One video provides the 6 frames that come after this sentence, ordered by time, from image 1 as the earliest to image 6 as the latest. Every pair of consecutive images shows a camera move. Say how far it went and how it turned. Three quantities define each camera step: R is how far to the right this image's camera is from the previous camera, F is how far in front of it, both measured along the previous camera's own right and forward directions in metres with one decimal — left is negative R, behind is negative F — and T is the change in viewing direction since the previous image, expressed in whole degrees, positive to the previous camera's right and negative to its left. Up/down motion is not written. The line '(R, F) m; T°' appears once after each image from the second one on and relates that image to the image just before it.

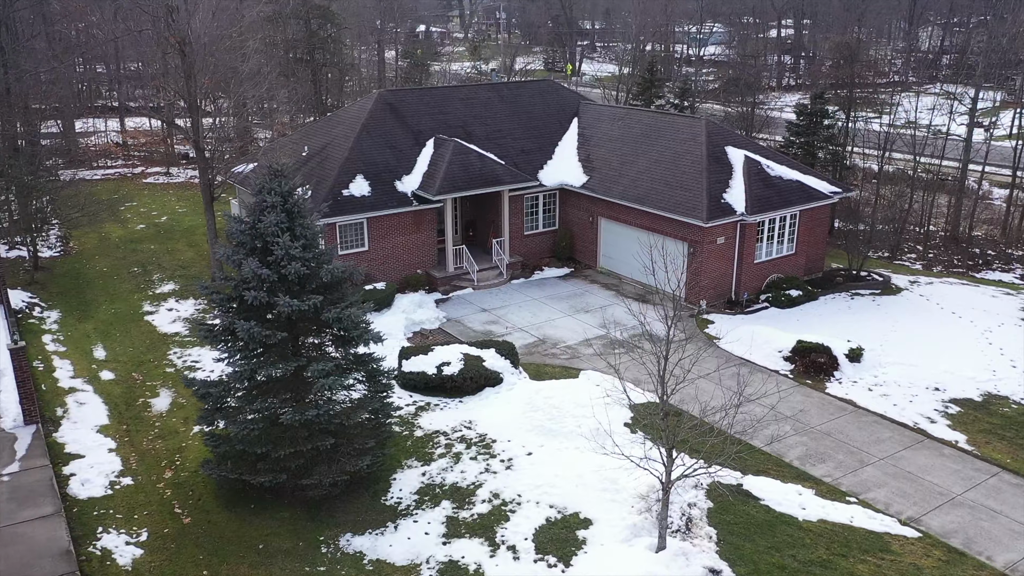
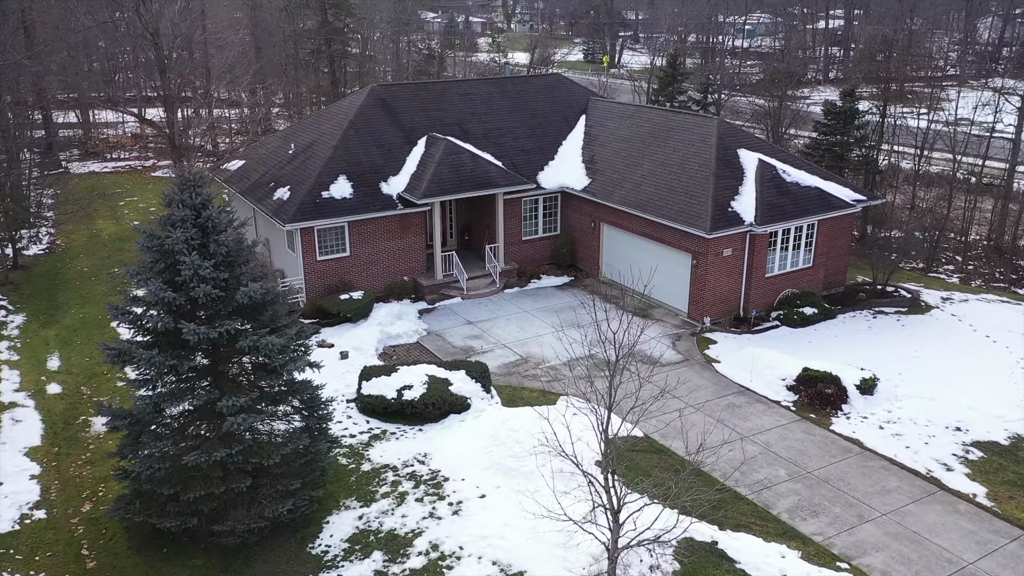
(+1.4, +1.5) m; -3°
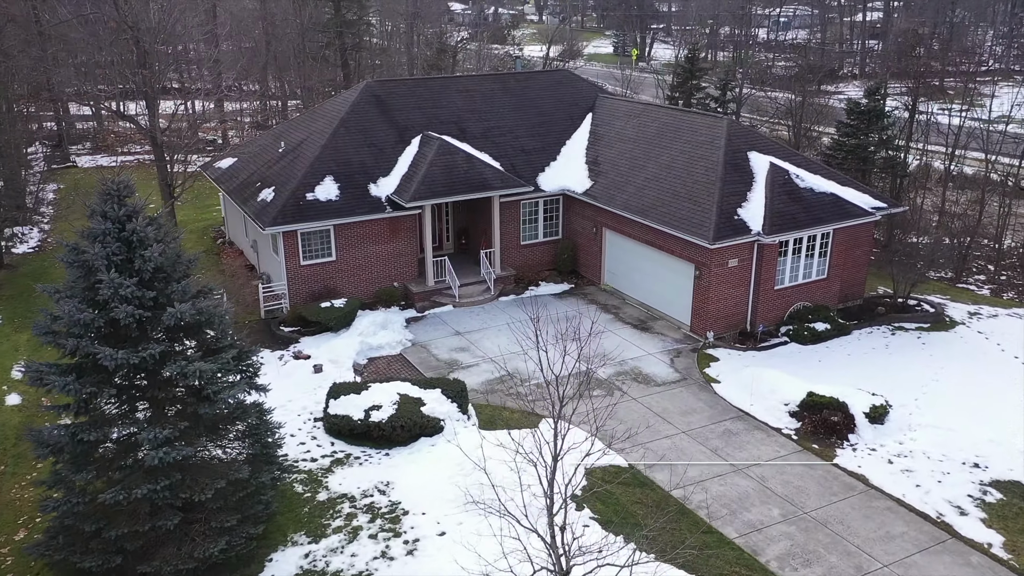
(+0.9, +1.1) m; -2°
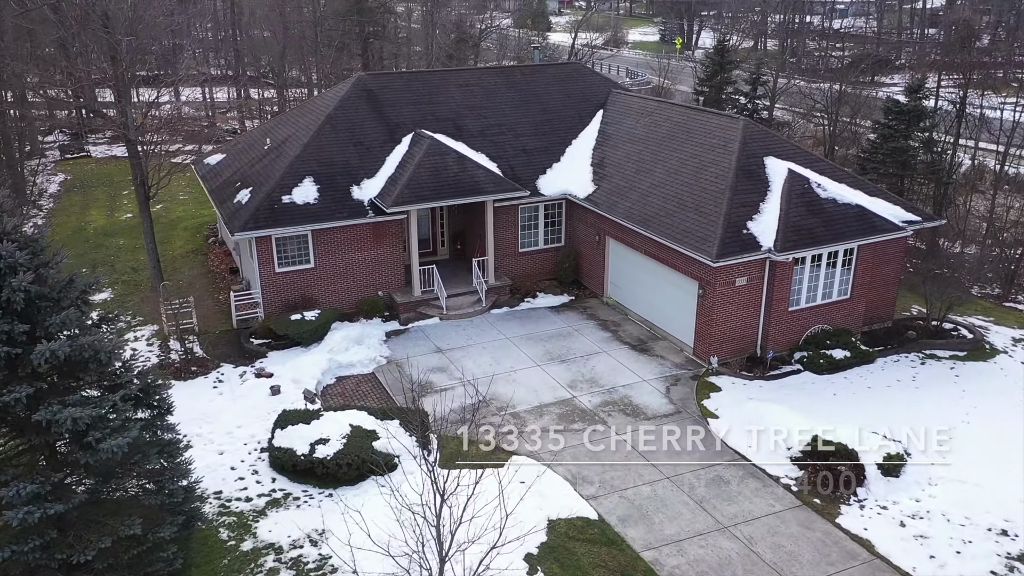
(+1.3, +1.6) m; -3°
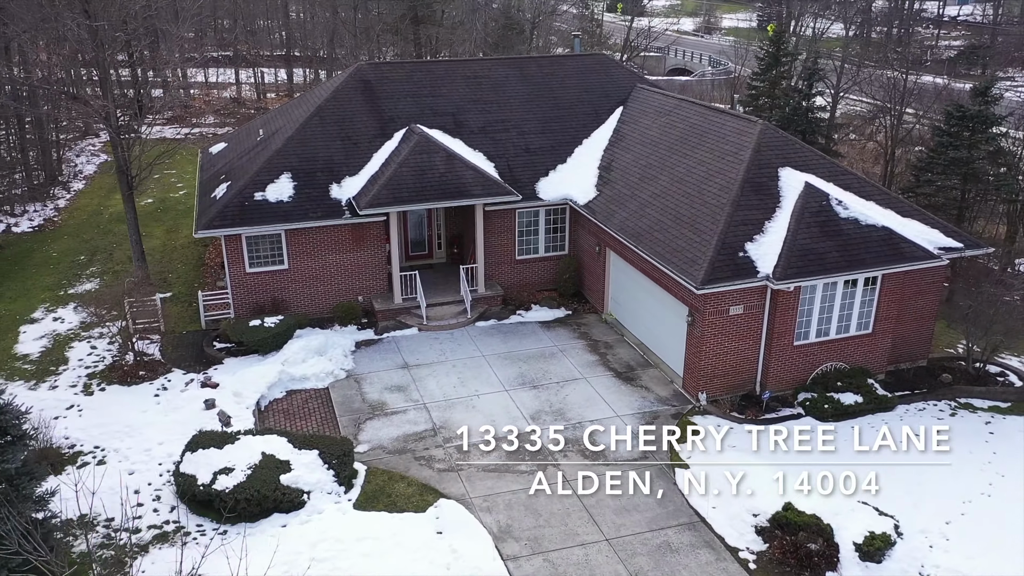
(+2.3, +1.7) m; -7°
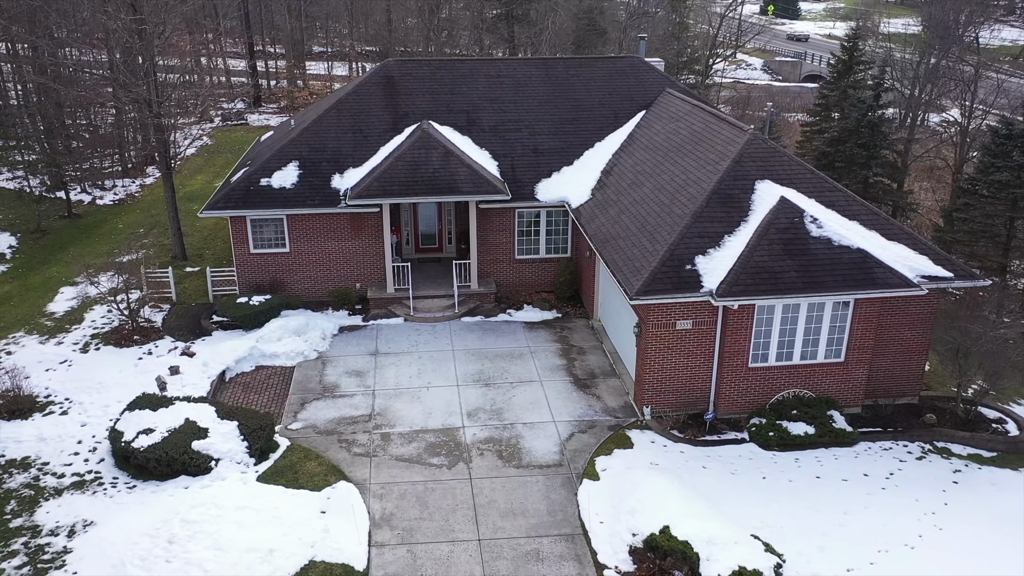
(+3.6, +0.2) m; -10°
